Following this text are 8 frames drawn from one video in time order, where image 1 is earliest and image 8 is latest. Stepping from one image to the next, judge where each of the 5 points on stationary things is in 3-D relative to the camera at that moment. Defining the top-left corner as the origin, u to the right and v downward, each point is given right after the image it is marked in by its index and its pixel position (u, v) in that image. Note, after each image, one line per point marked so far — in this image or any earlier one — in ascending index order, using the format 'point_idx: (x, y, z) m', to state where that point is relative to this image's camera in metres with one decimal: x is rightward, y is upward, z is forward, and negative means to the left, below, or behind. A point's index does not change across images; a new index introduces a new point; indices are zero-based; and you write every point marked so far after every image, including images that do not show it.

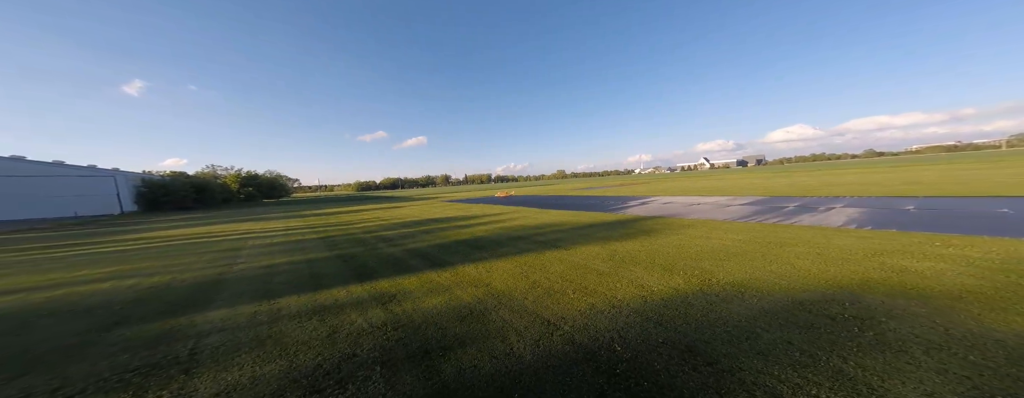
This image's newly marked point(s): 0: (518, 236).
0: (+0.3, -1.2, +8.9) m
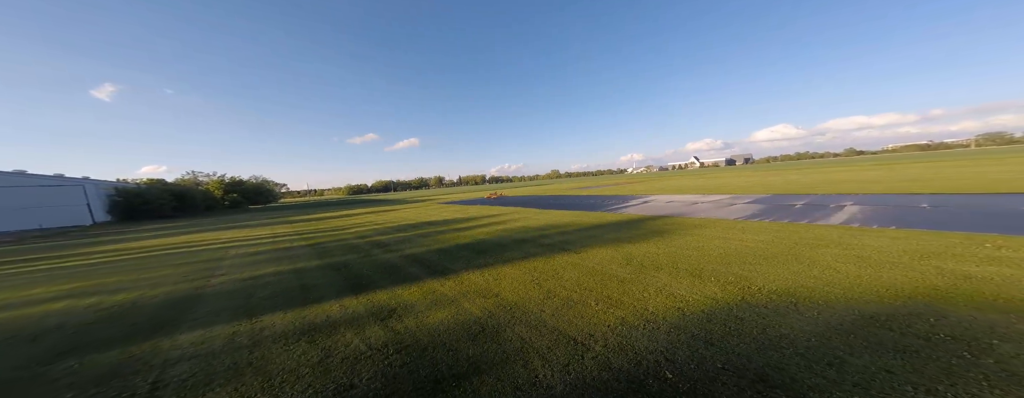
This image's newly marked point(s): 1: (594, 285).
0: (+0.4, -1.3, +8.5) m
1: (+1.4, -1.4, +4.4) m
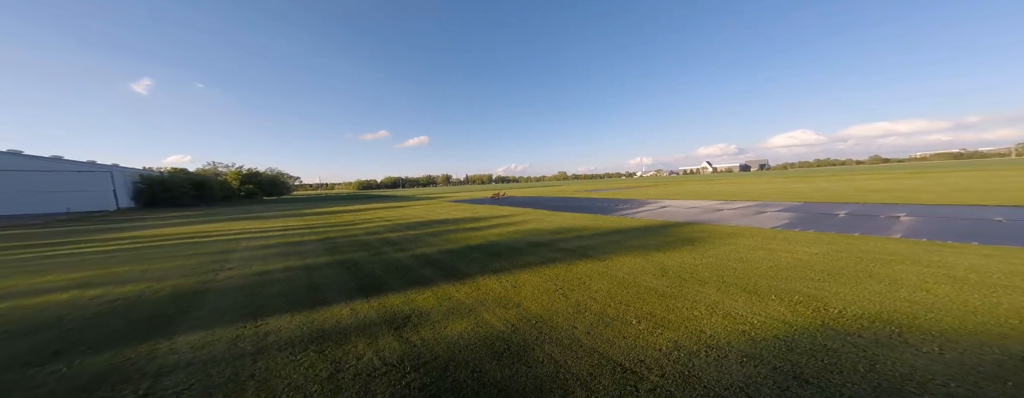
0: (+0.9, -1.3, +8.0) m
1: (+1.8, -1.5, +3.9) m
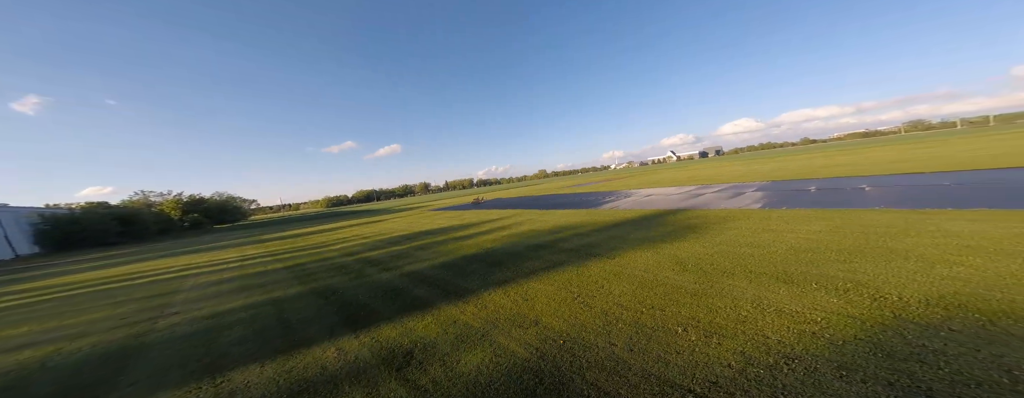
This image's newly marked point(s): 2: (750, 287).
0: (+0.8, -1.3, +7.5) m
1: (+2.0, -1.4, +3.5) m
2: (+3.2, -1.2, +3.5) m
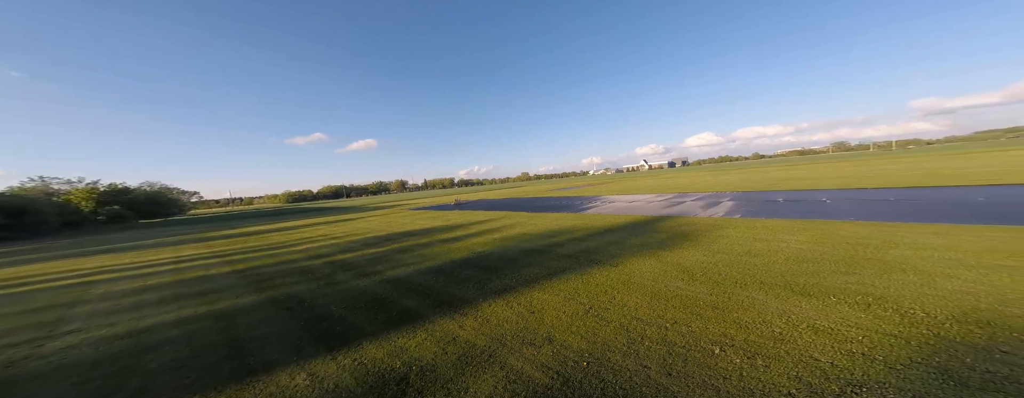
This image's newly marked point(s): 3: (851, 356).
0: (+0.6, -1.4, +7.2) m
1: (+2.2, -1.5, +3.3) m
2: (+3.3, -1.3, +3.4) m
3: (+2.9, -1.3, +2.2) m
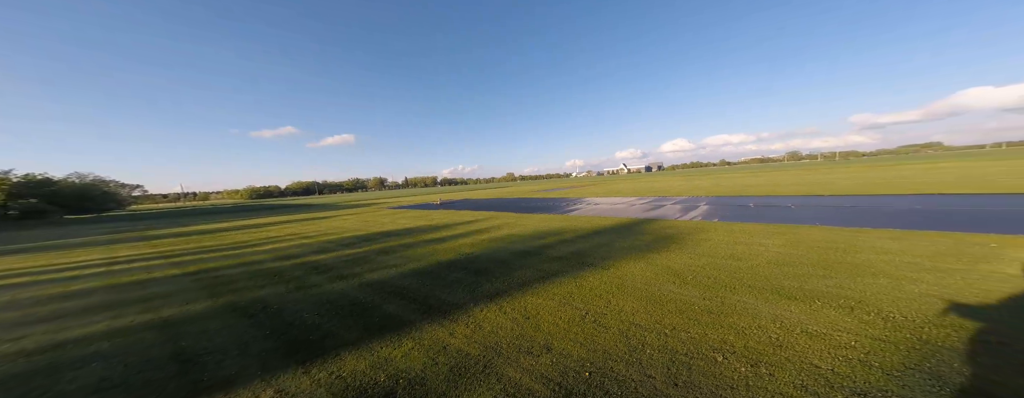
0: (+0.3, -1.4, +7.1) m
1: (+2.1, -1.5, +3.3) m
2: (+3.3, -1.4, +3.5) m
3: (+2.9, -1.4, +2.3) m
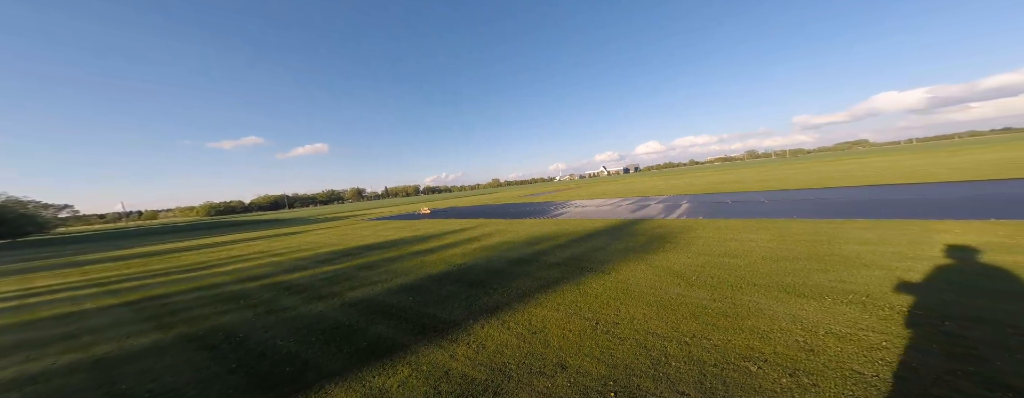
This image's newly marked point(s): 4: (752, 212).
0: (+0.1, -1.5, +6.8) m
1: (+2.2, -1.5, +3.2) m
2: (+3.4, -1.3, +3.4) m
3: (+3.1, -1.3, +2.2) m
4: (+11.3, -0.6, +12.4) m
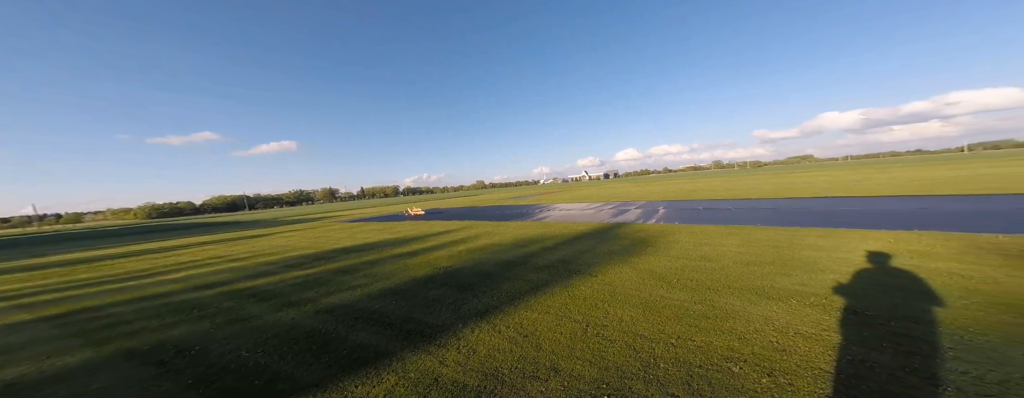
0: (-0.2, -1.6, +6.8) m
1: (+2.1, -1.6, +3.3) m
2: (+3.3, -1.5, +3.7) m
3: (+3.0, -1.4, +2.4) m
4: (+10.5, -0.9, +13.2) m
